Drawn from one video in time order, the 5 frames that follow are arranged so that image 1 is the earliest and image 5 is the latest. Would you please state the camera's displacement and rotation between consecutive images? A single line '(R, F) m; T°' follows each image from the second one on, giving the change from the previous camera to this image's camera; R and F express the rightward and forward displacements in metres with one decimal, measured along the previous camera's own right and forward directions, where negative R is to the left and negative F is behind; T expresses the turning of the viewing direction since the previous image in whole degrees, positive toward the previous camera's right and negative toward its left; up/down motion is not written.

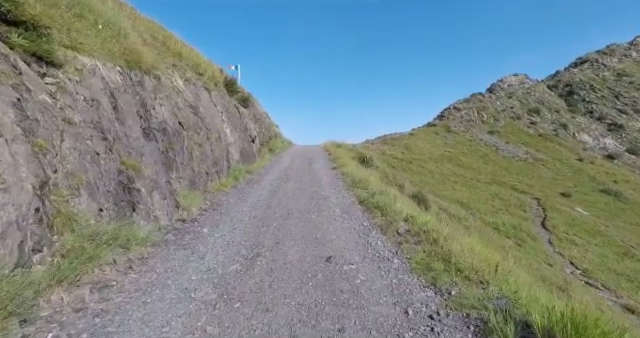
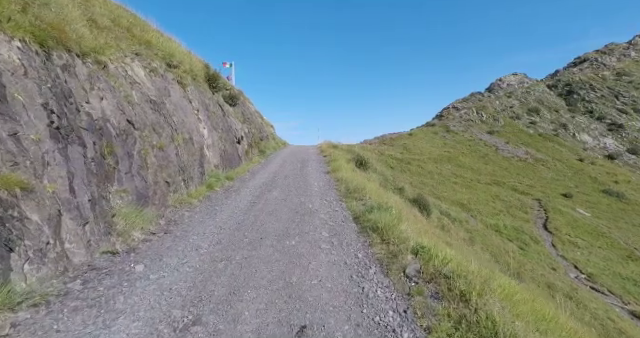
(+0.4, +3.0) m; 0°
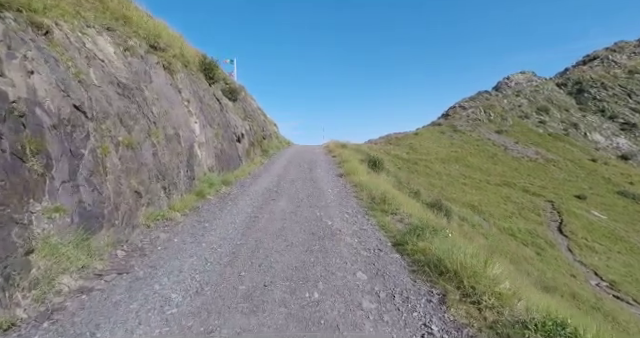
(-0.6, +3.6) m; 0°
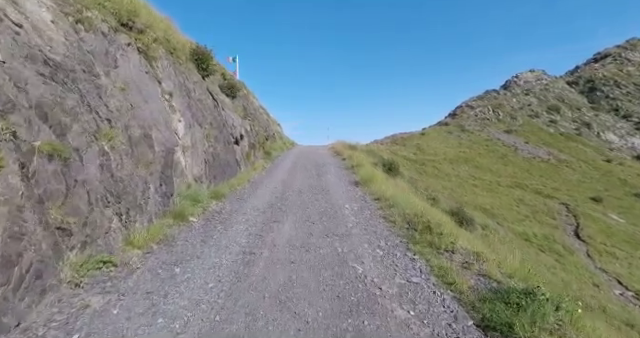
(-0.4, +3.7) m; -1°
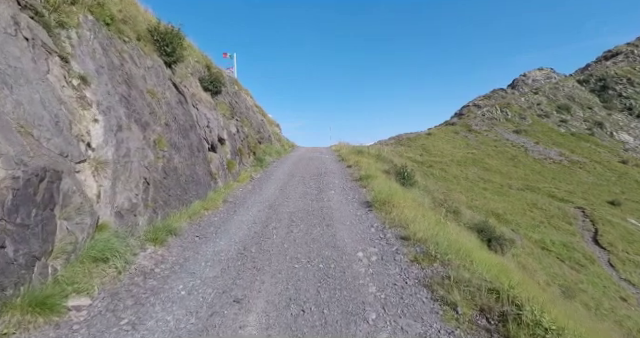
(+0.1, +5.4) m; 0°
